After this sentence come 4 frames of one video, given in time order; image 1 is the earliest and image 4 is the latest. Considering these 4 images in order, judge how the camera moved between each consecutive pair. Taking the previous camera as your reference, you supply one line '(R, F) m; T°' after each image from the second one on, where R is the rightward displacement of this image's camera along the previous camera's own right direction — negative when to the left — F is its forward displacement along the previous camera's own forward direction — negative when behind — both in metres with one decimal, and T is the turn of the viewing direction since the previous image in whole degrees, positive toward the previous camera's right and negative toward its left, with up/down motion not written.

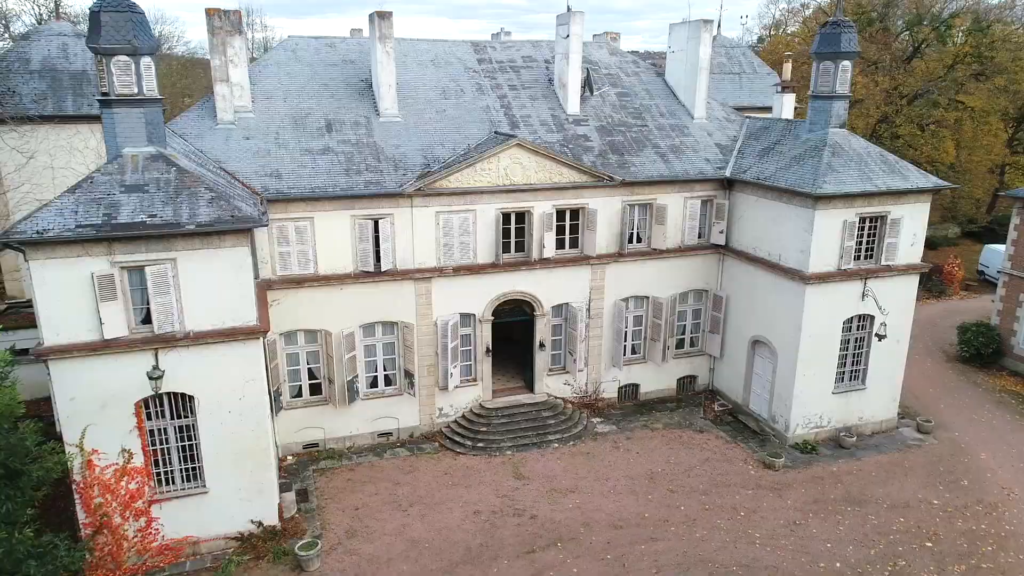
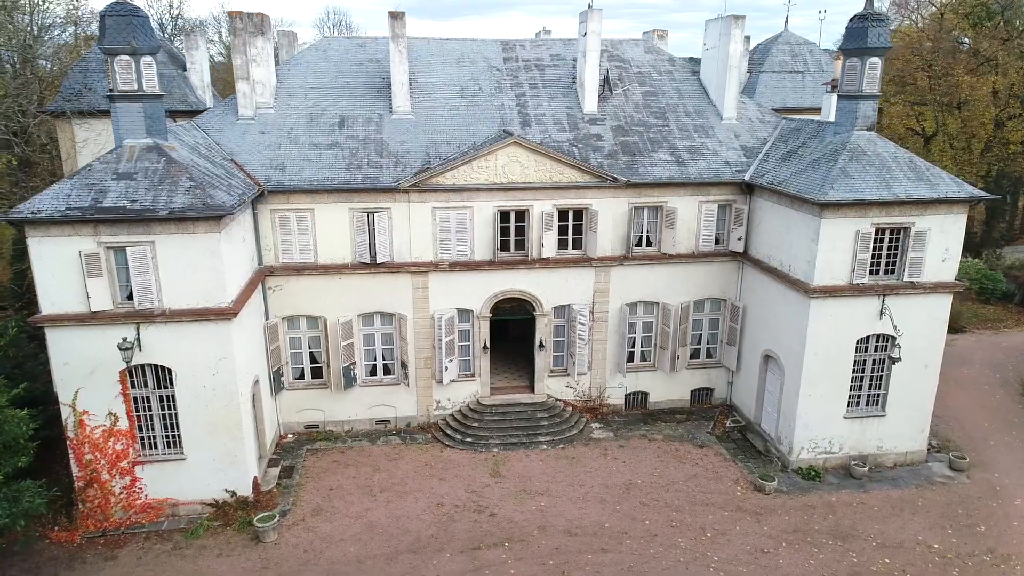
(+3.6, +0.3) m; -10°
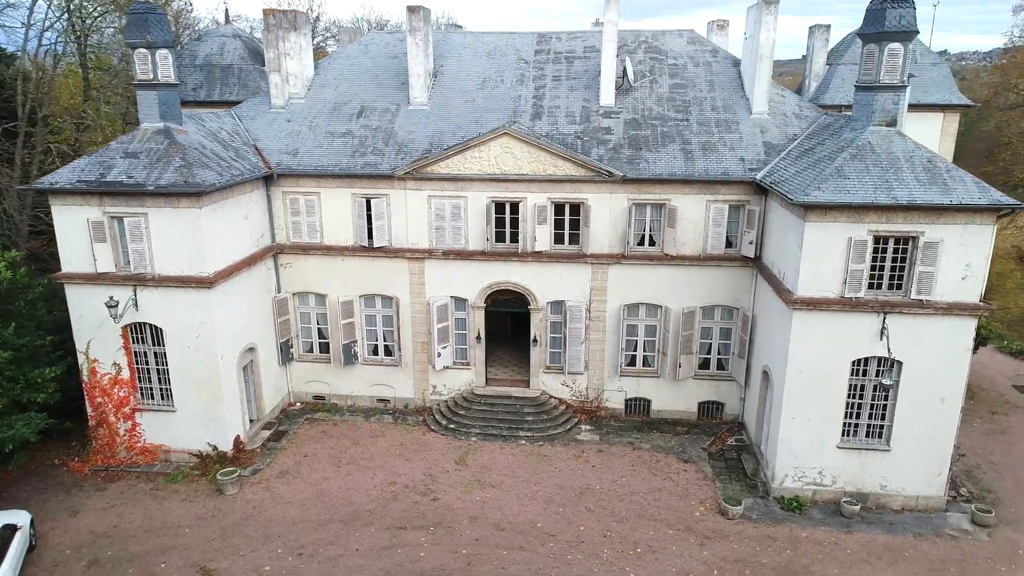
(+5.0, +0.6) m; -13°
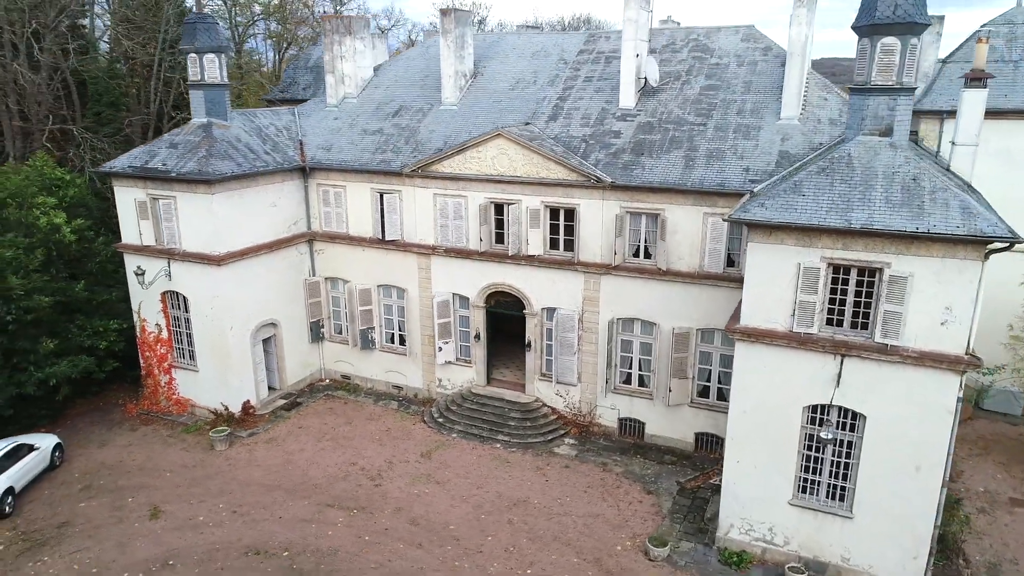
(+6.3, +1.0) m; -17°
